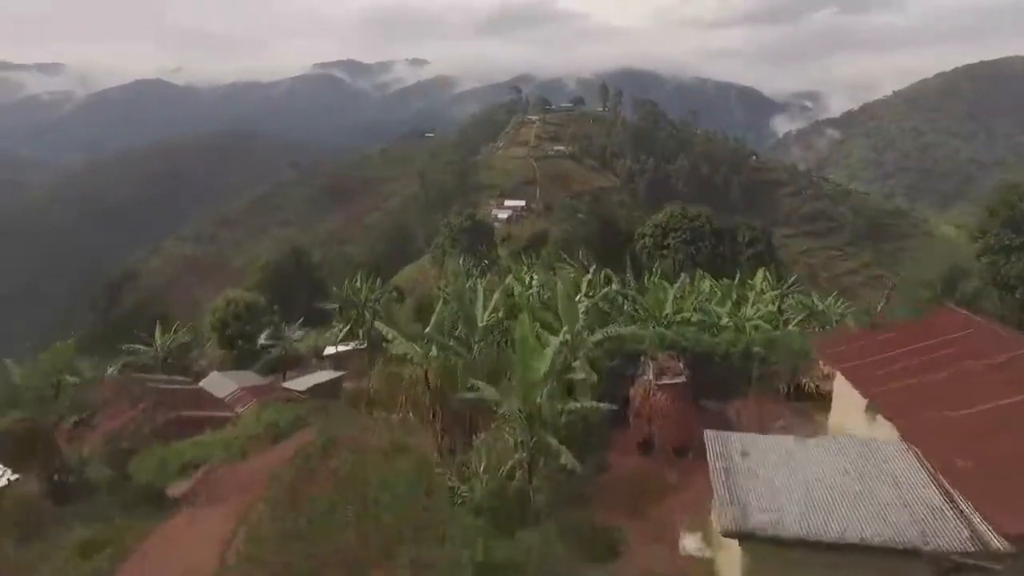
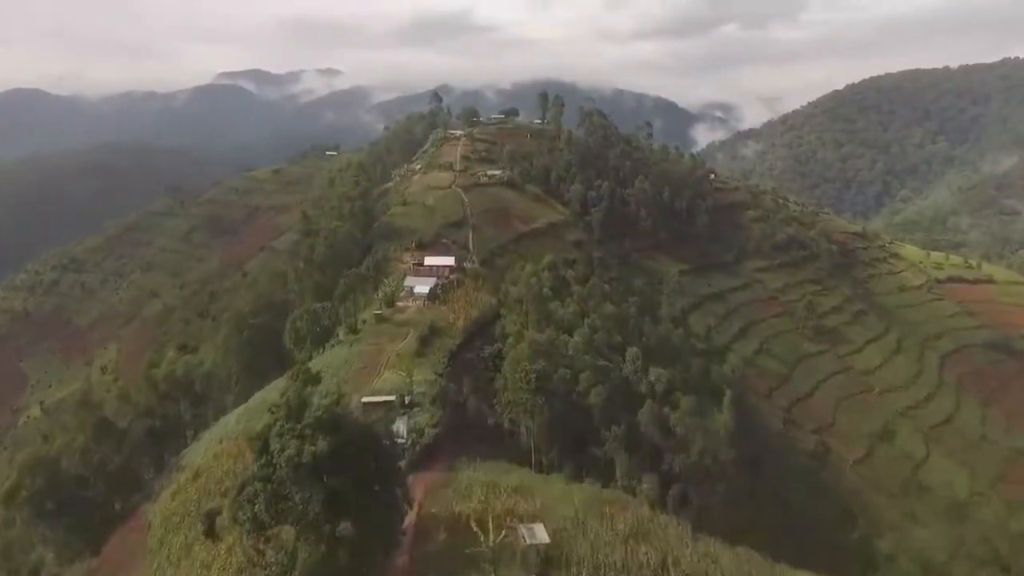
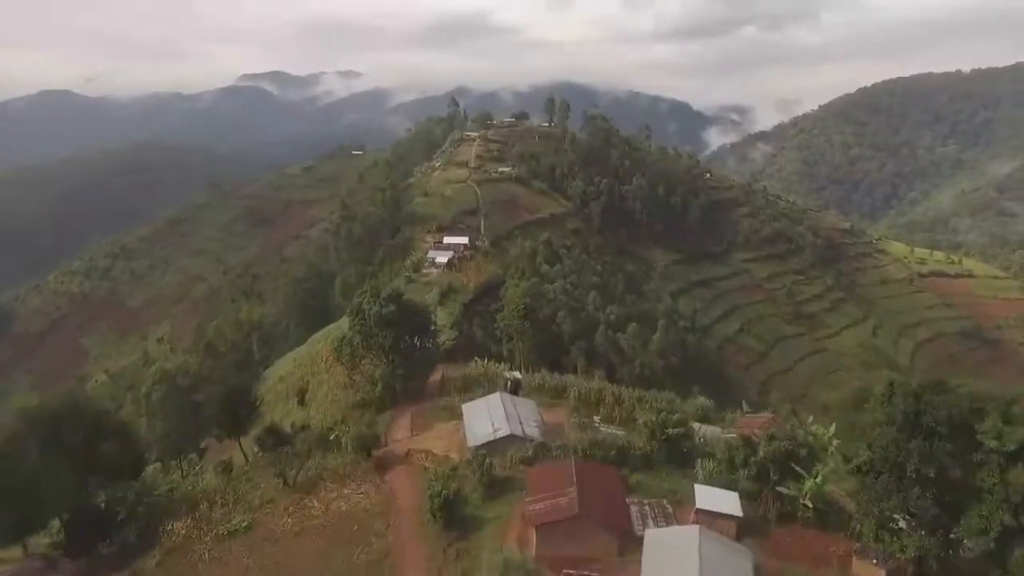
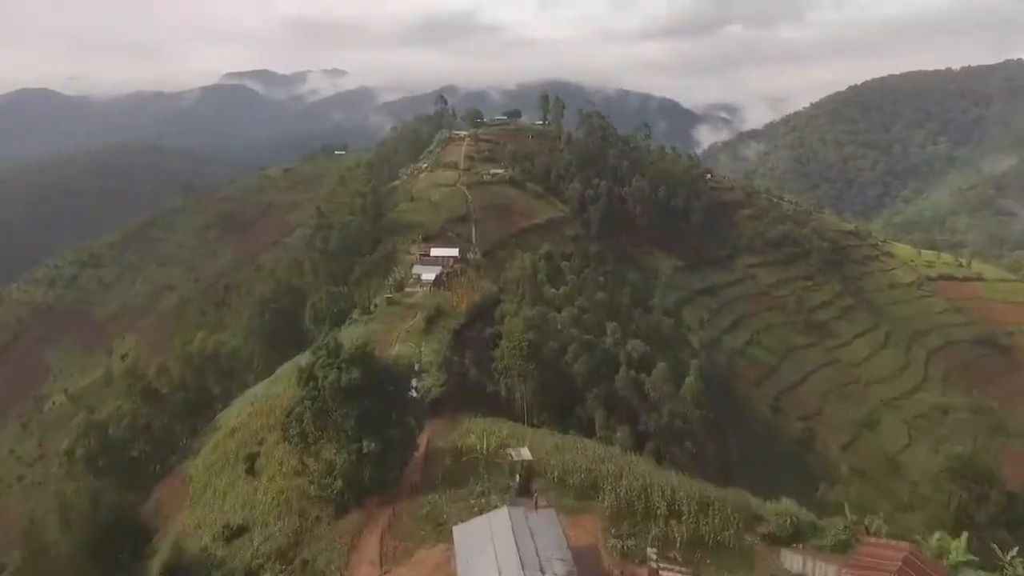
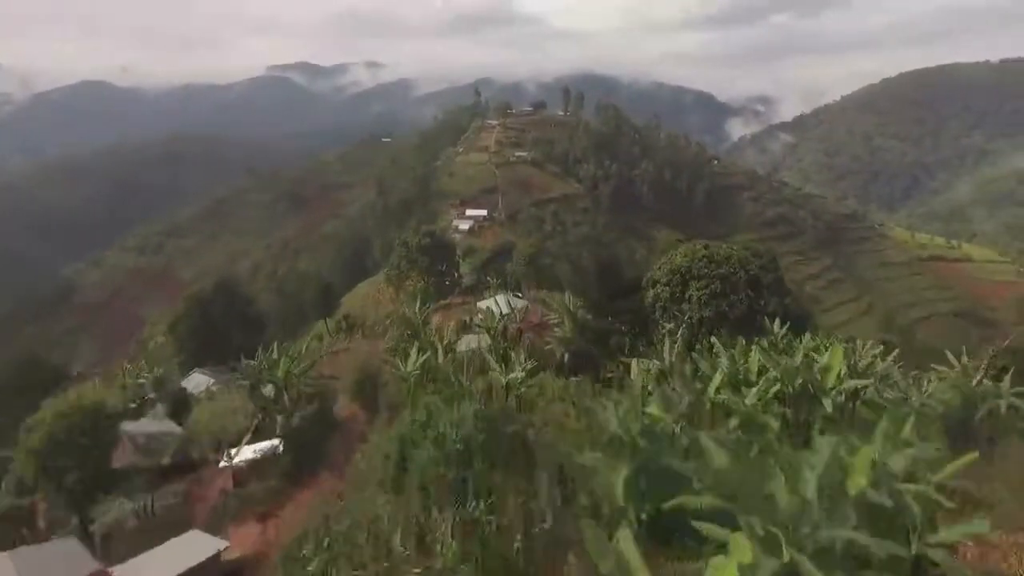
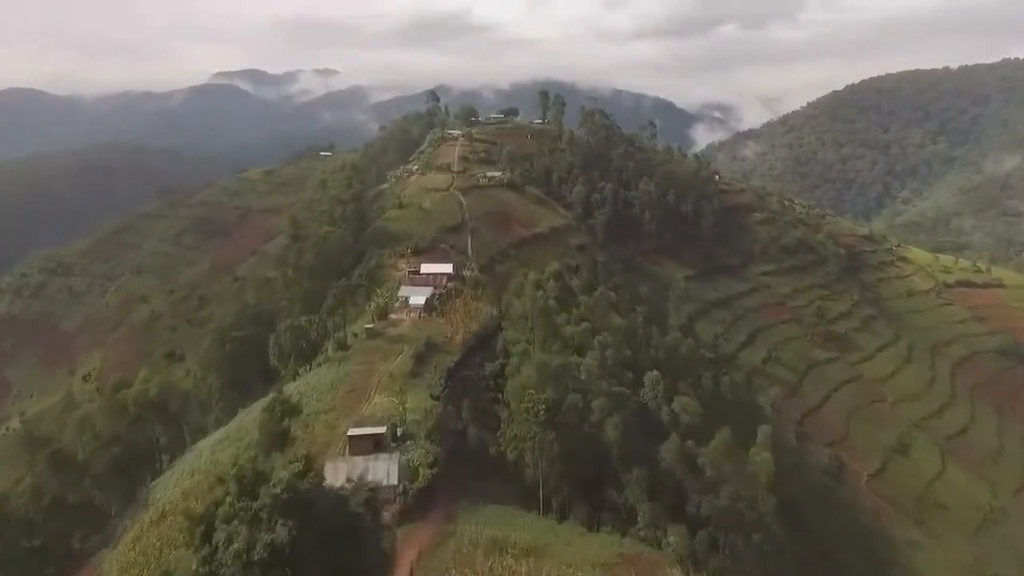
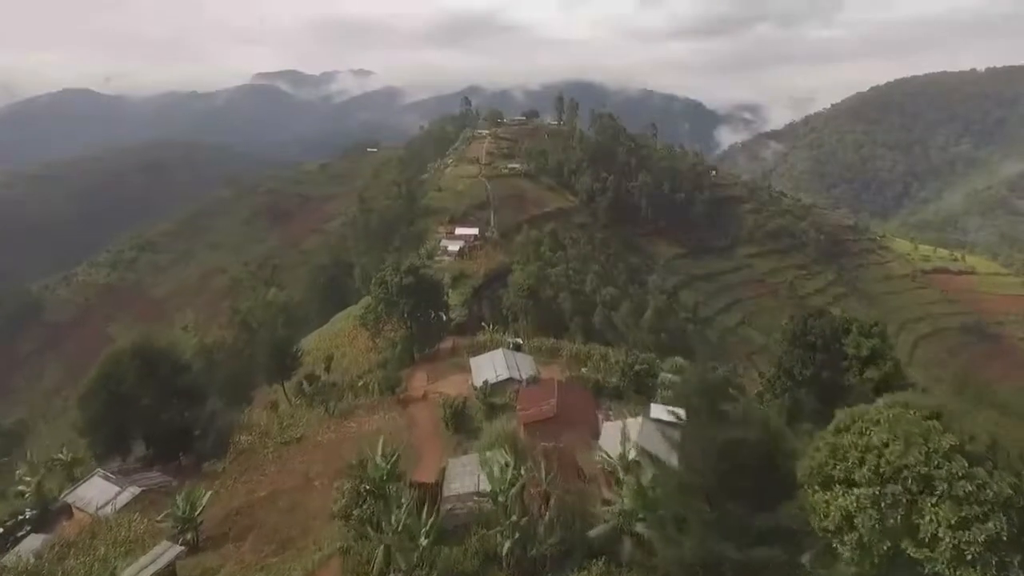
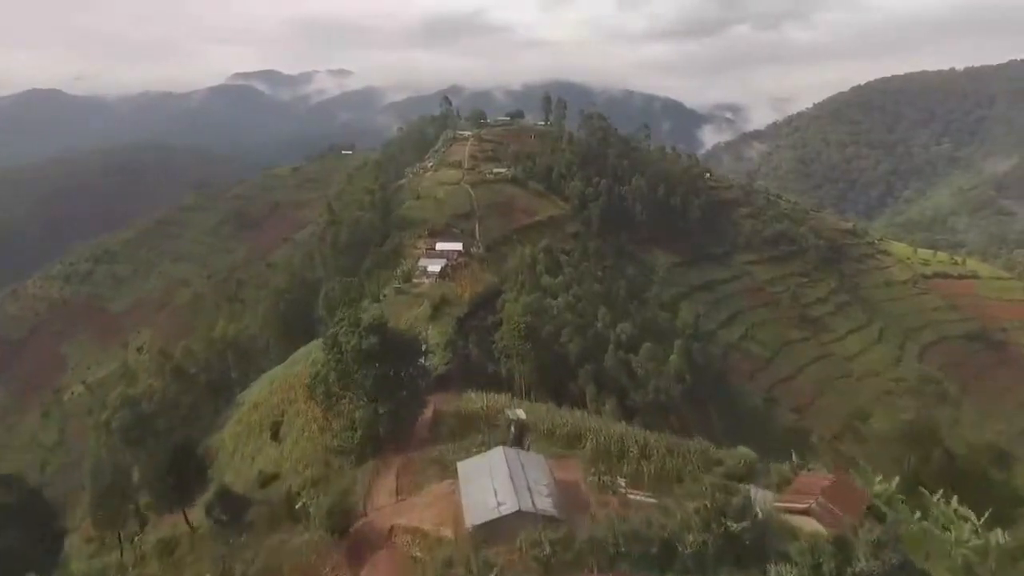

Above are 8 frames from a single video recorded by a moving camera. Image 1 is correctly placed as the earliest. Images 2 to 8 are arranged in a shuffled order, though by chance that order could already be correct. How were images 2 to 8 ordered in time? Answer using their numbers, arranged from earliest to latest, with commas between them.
5, 7, 3, 8, 4, 2, 6
